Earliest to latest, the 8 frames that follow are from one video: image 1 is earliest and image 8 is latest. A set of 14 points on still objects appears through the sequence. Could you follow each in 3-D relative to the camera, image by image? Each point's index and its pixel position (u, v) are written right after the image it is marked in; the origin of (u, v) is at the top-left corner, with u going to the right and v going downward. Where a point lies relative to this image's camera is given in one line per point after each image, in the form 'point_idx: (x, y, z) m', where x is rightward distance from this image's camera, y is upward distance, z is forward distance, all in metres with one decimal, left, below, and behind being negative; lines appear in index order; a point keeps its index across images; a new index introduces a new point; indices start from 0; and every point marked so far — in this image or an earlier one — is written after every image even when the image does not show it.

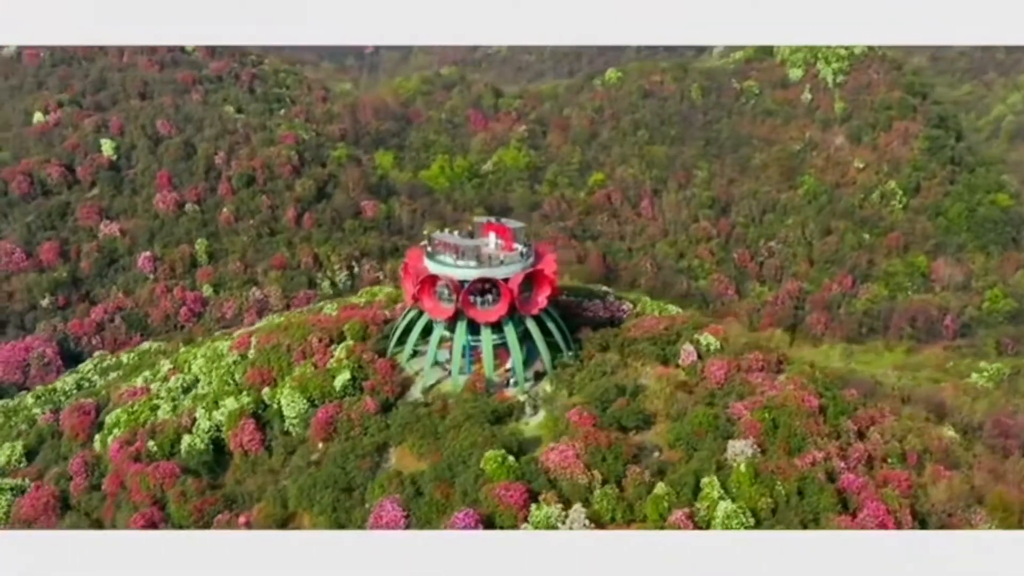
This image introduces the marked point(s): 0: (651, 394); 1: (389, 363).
0: (+1.4, -1.1, +12.2) m
1: (-1.3, -0.7, +12.7) m
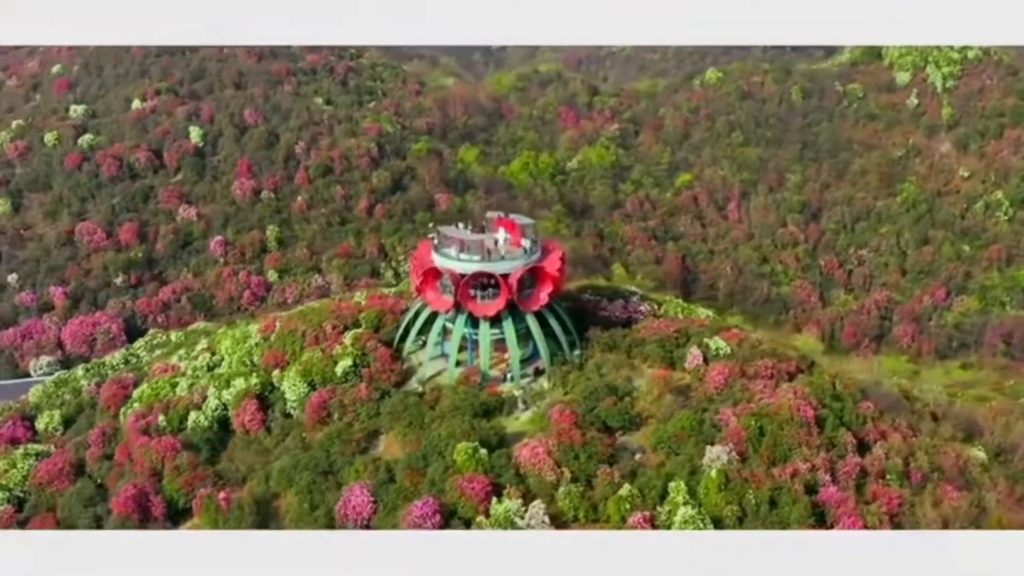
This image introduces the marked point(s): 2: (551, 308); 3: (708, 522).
0: (+1.3, -1.1, +12.1) m
1: (-1.3, -0.6, +13.0) m
2: (+0.4, -0.2, +13.2) m
3: (+1.6, -2.1, +10.4) m
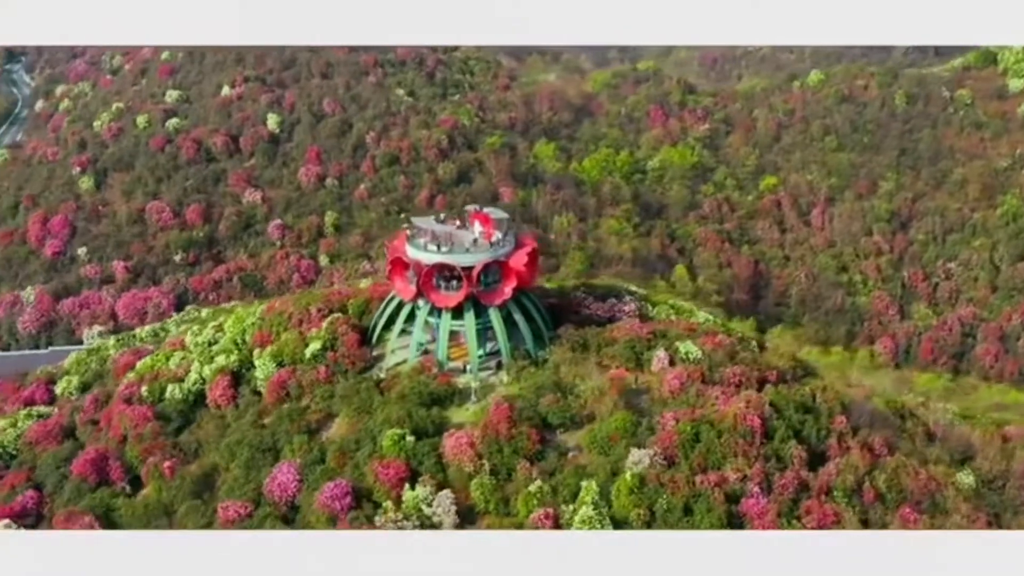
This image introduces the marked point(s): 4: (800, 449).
0: (+0.7, -1.1, +12.0) m
1: (-1.7, -0.5, +13.3) m
2: (+0.1, -0.1, +13.2) m
3: (+0.7, -2.1, +10.4) m
4: (+2.8, -1.6, +11.7) m
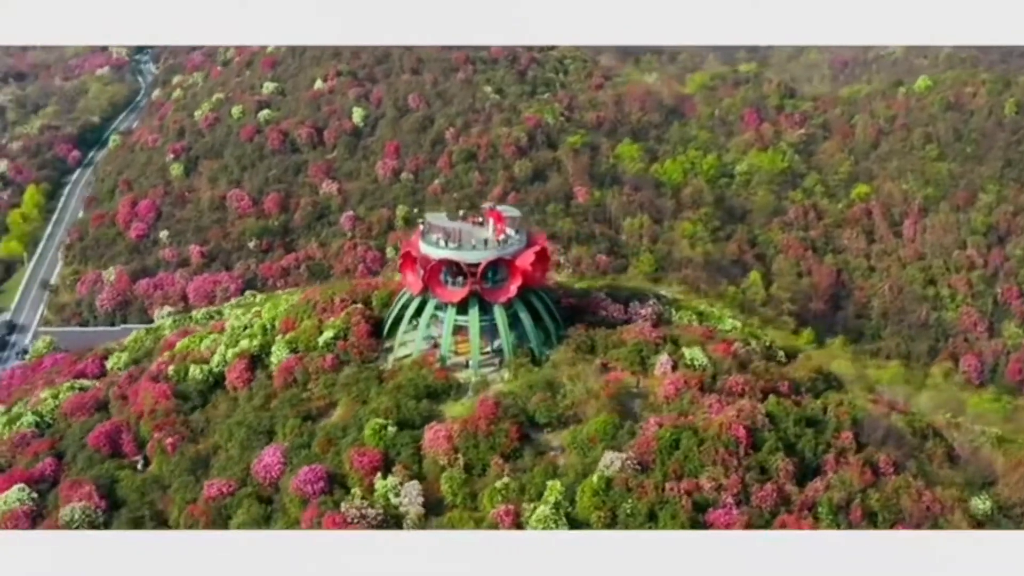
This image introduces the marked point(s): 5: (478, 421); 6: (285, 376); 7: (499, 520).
0: (+0.7, -1.1, +12.1) m
1: (-1.6, -0.4, +13.6) m
2: (+0.2, -0.1, +13.3) m
3: (+0.4, -2.1, +10.4) m
4: (+2.6, -1.7, +11.5) m
5: (-0.3, -1.3, +11.4) m
6: (-2.5, -1.0, +13.0) m
7: (-0.1, -2.0, +10.5) m
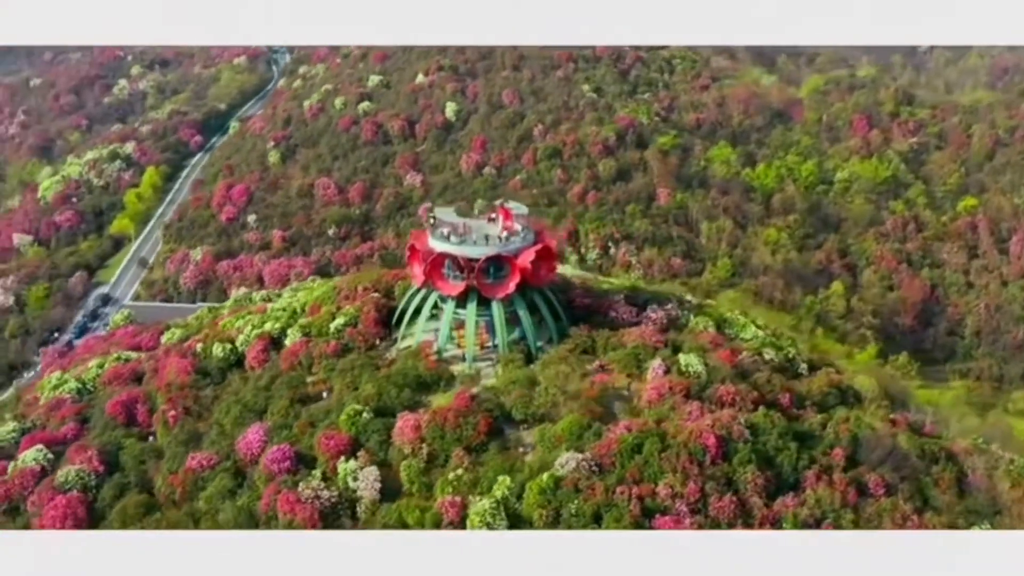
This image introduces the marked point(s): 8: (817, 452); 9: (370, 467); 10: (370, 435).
0: (+0.4, -1.1, +12.1) m
1: (-1.5, -0.3, +14.0) m
2: (+0.2, -0.1, +13.4) m
3: (-0.1, -2.0, +10.6) m
4: (+2.3, -1.8, +11.3) m
5: (-0.6, -1.2, +11.6) m
6: (-2.5, -0.8, +13.5) m
7: (-0.6, -2.0, +10.7) m
8: (+3.1, -1.7, +12.2) m
9: (-1.3, -1.7, +11.2) m
10: (-1.4, -1.4, +11.6) m
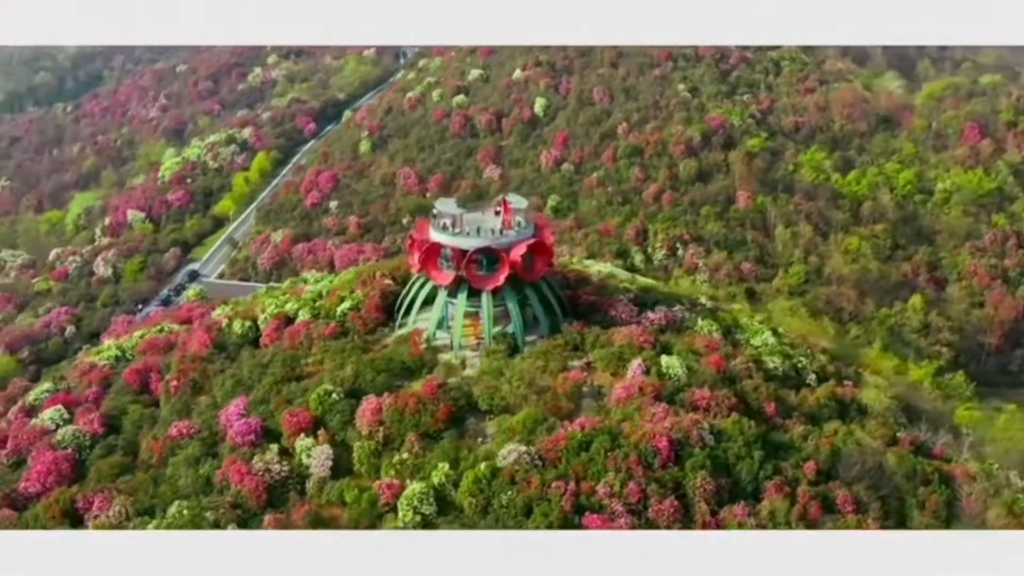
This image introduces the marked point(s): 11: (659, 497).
0: (+0.1, -1.0, +12.2) m
1: (-1.5, -0.1, +14.3) m
2: (+0.1, 0.0, +13.6) m
3: (-0.7, -2.0, +10.8) m
4: (+1.8, -1.8, +11.1) m
5: (-1.0, -1.1, +11.9) m
6: (-2.6, -0.6, +14.1) m
7: (-1.2, -1.9, +11.0) m
8: (+2.7, -1.7, +11.9) m
9: (-1.8, -1.5, +11.6) m
10: (-1.8, -1.3, +11.9) m
11: (+1.3, -1.9, +10.9) m
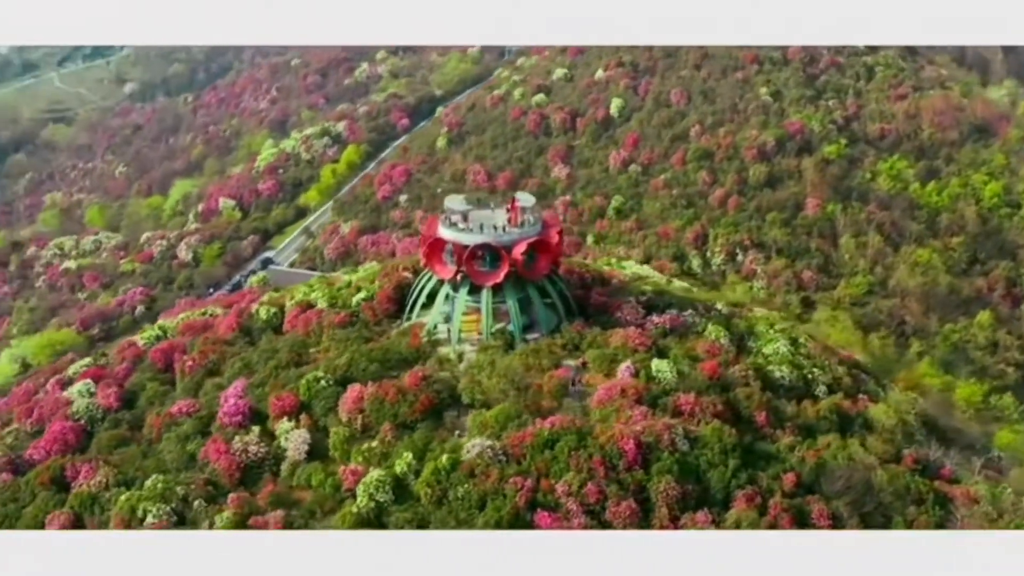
0: (-0.1, -1.0, +12.4) m
1: (-1.4, 0.0, +14.6) m
2: (+0.1, 0.0, +13.7) m
3: (-1.1, -1.9, +11.0) m
4: (+1.4, -1.8, +11.1) m
5: (-1.2, -1.0, +12.1) m
6: (-2.5, -0.5, +14.5) m
7: (-1.5, -1.8, +11.2) m
8: (+2.4, -1.8, +11.7) m
9: (-2.0, -1.4, +11.9) m
10: (-2.0, -1.1, +12.3) m
11: (+1.0, -1.9, +10.9) m
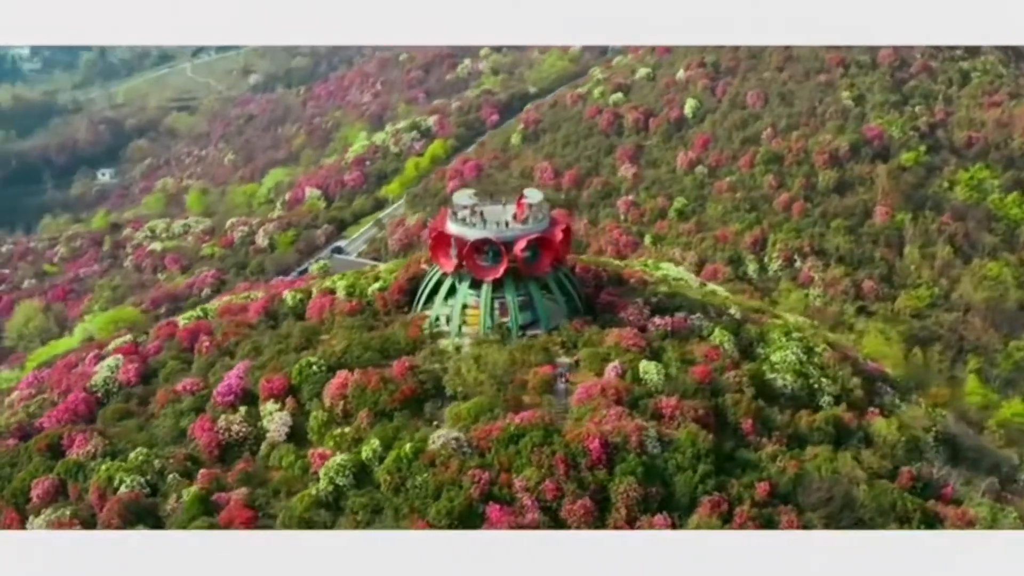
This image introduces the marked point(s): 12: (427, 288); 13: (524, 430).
0: (-0.2, -0.9, +12.5) m
1: (-1.3, +0.1, +14.9) m
2: (+0.2, 0.0, +13.8) m
3: (-1.4, -1.8, +11.2) m
4: (+1.1, -1.8, +11.0) m
5: (-1.4, -0.9, +12.4) m
6: (-2.4, -0.3, +14.9) m
7: (-1.8, -1.7, +11.5) m
8: (+2.1, -1.8, +11.5) m
9: (-2.2, -1.3, +12.3) m
10: (-2.1, -1.0, +12.6) m
11: (+0.6, -1.9, +10.9) m
12: (-1.1, 0.0, +14.3) m
13: (+0.2, -1.4, +11.4) m
